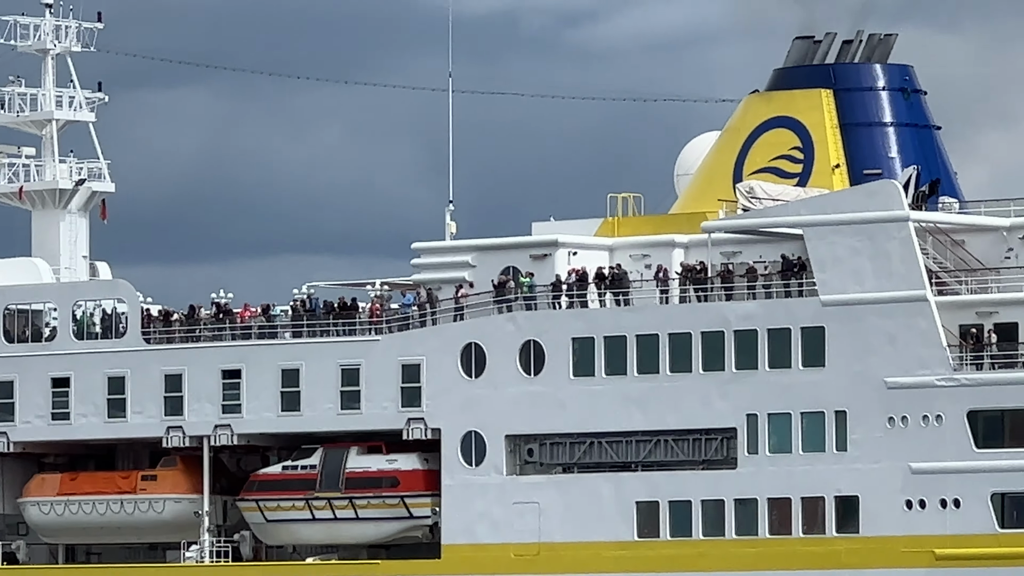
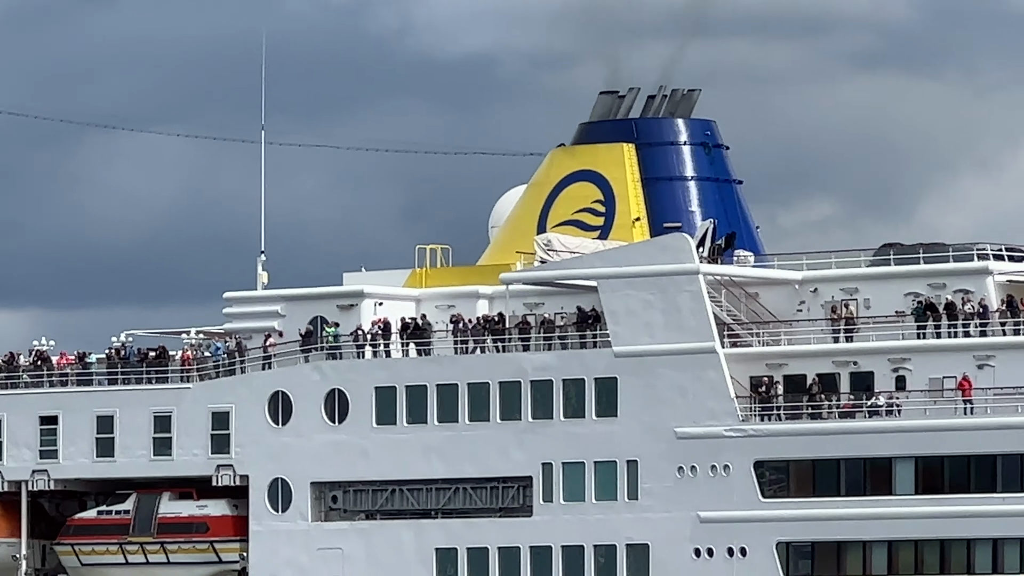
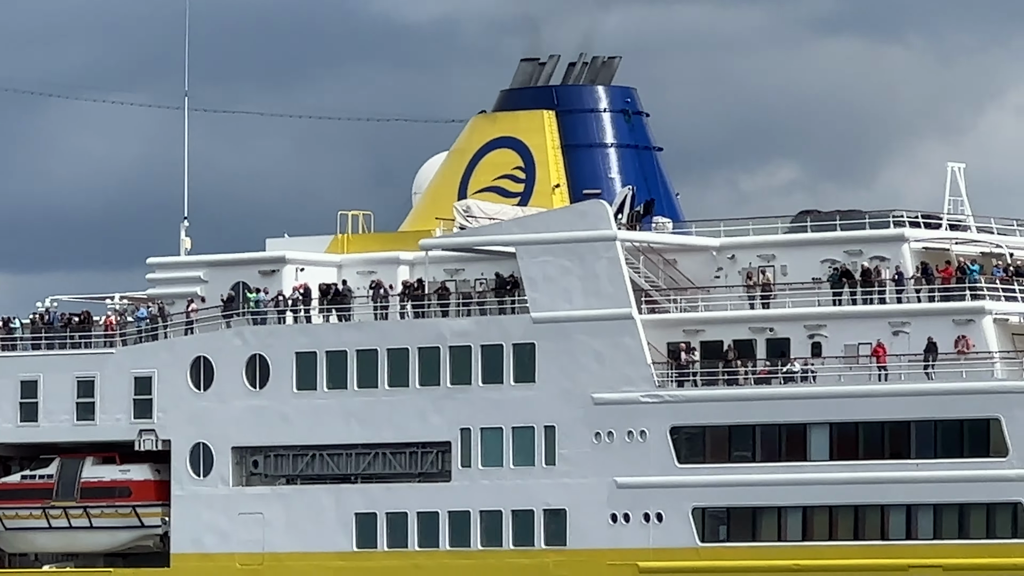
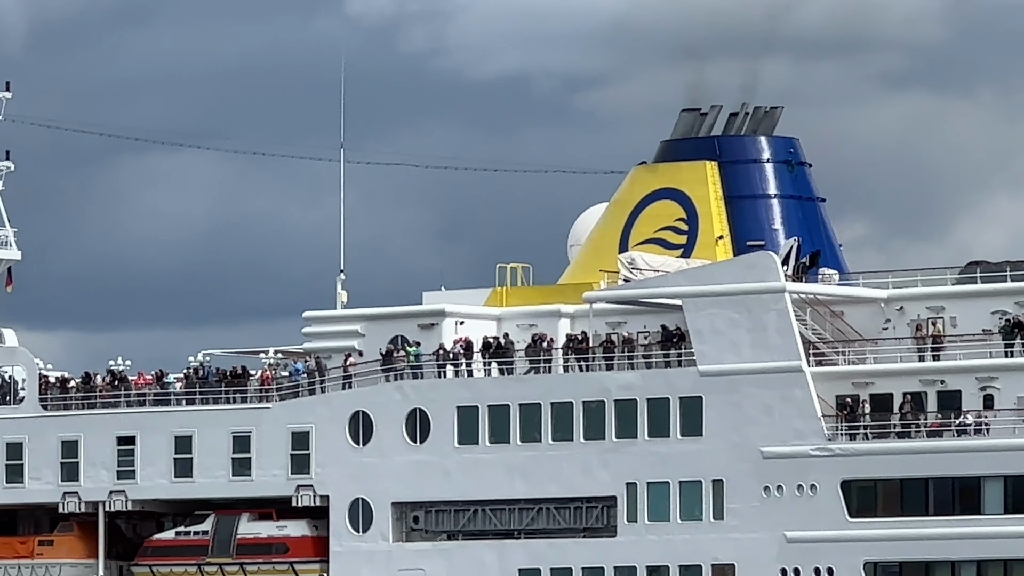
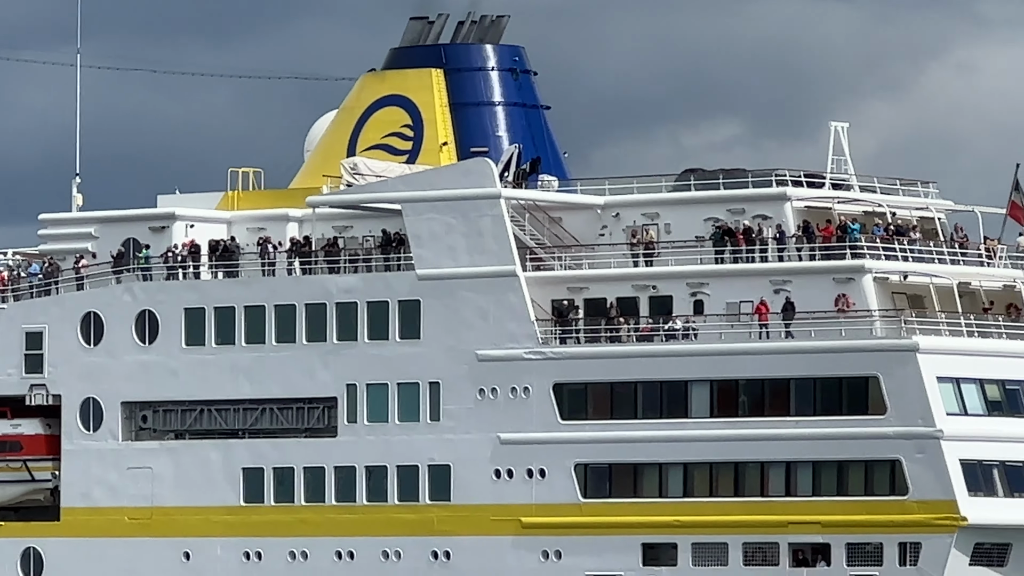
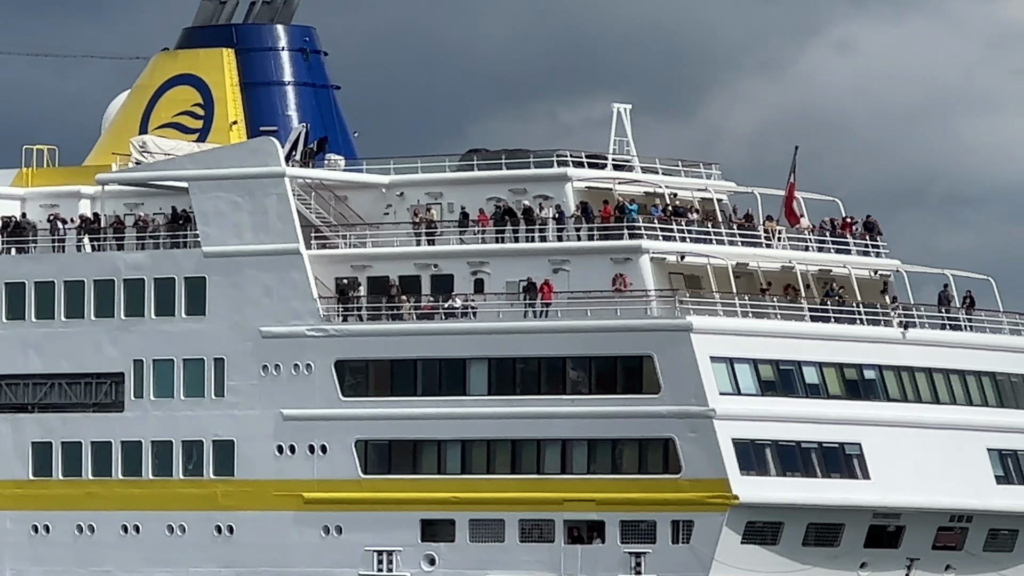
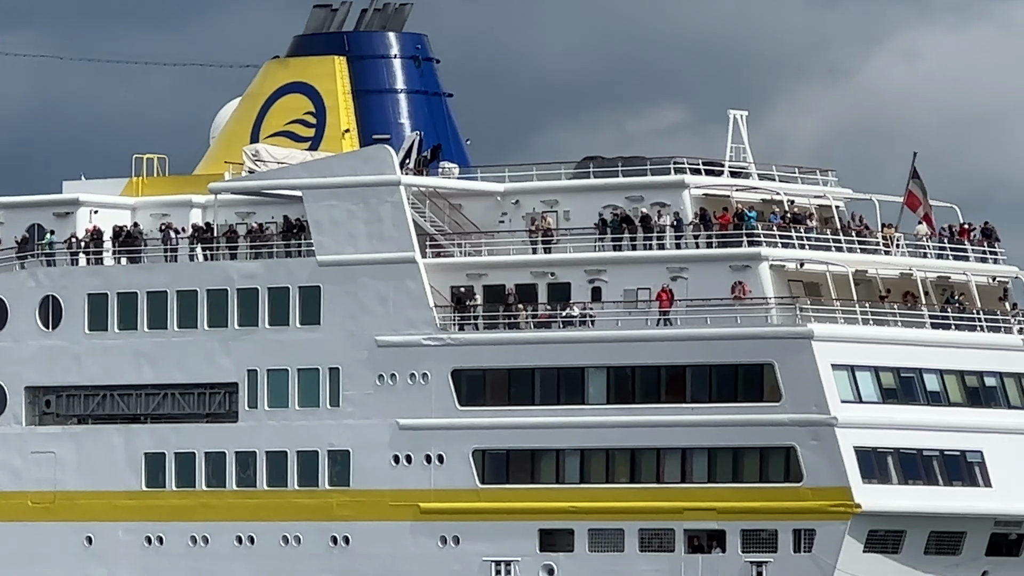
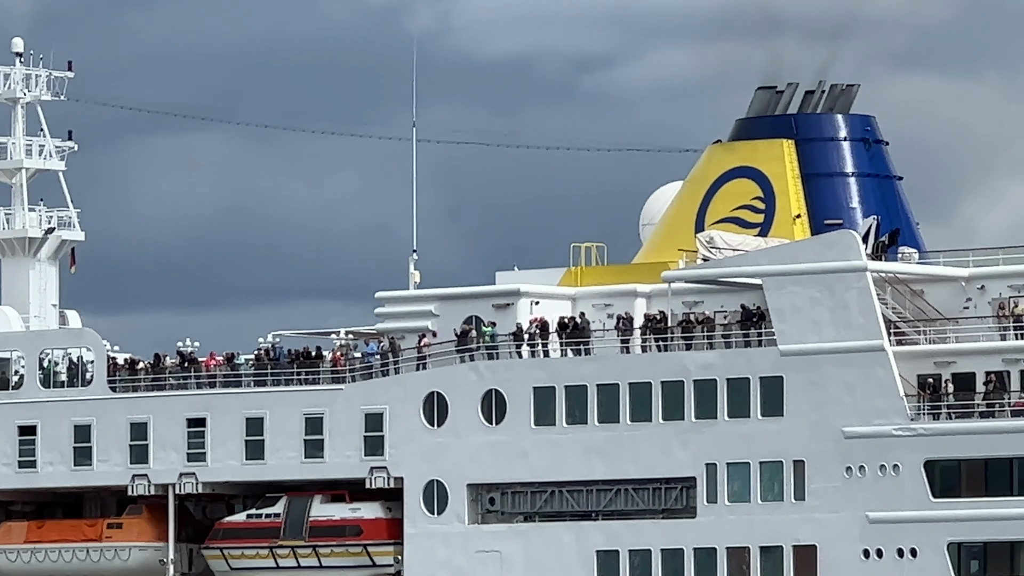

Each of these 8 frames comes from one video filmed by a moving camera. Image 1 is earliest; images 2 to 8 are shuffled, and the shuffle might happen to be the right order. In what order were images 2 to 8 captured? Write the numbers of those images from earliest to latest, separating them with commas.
8, 4, 2, 3, 5, 7, 6
